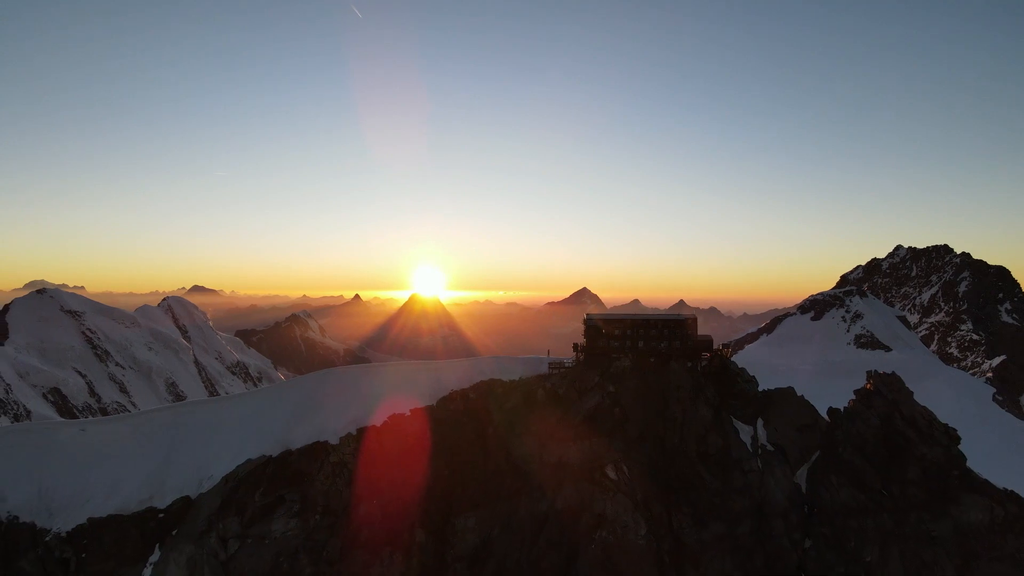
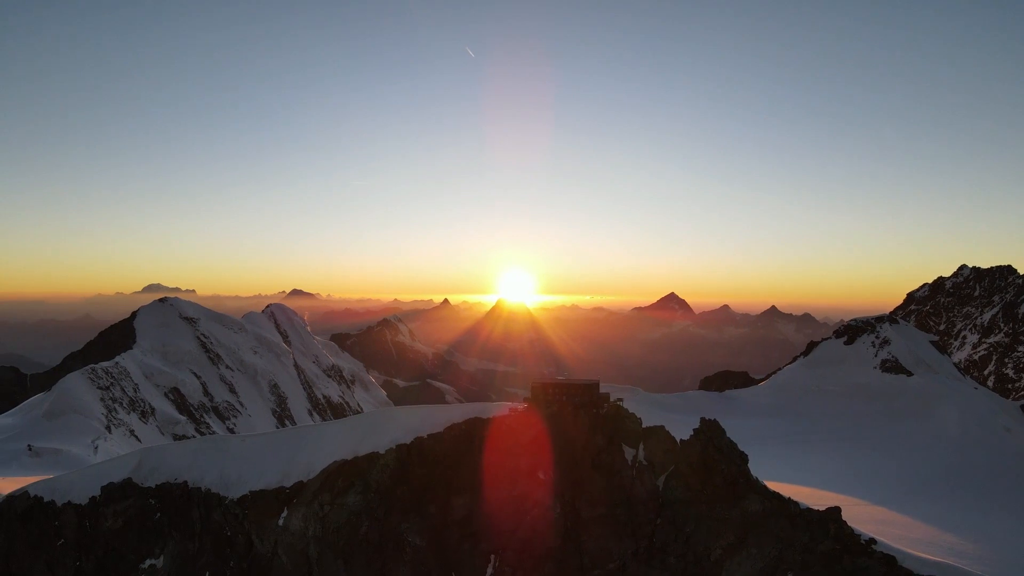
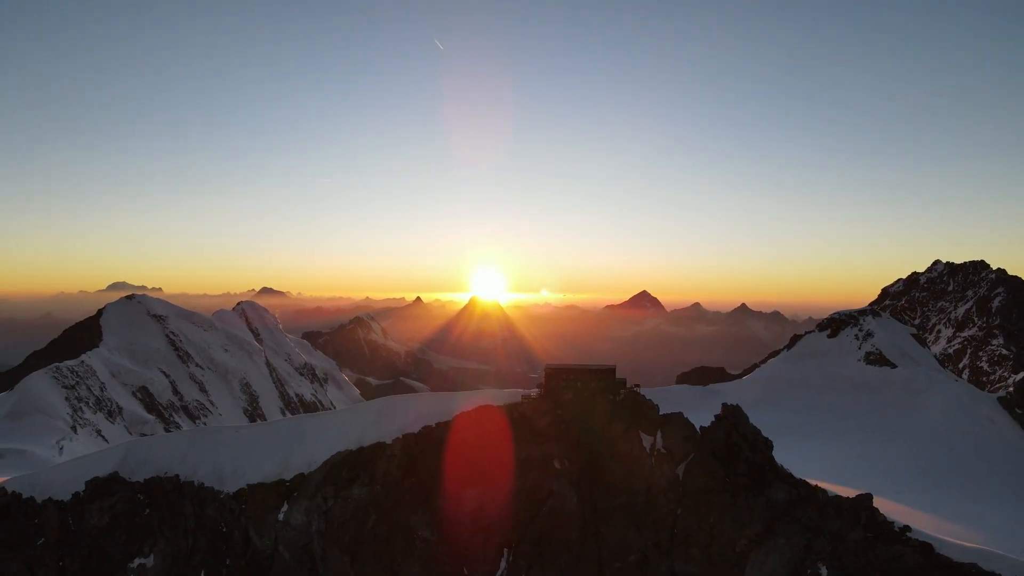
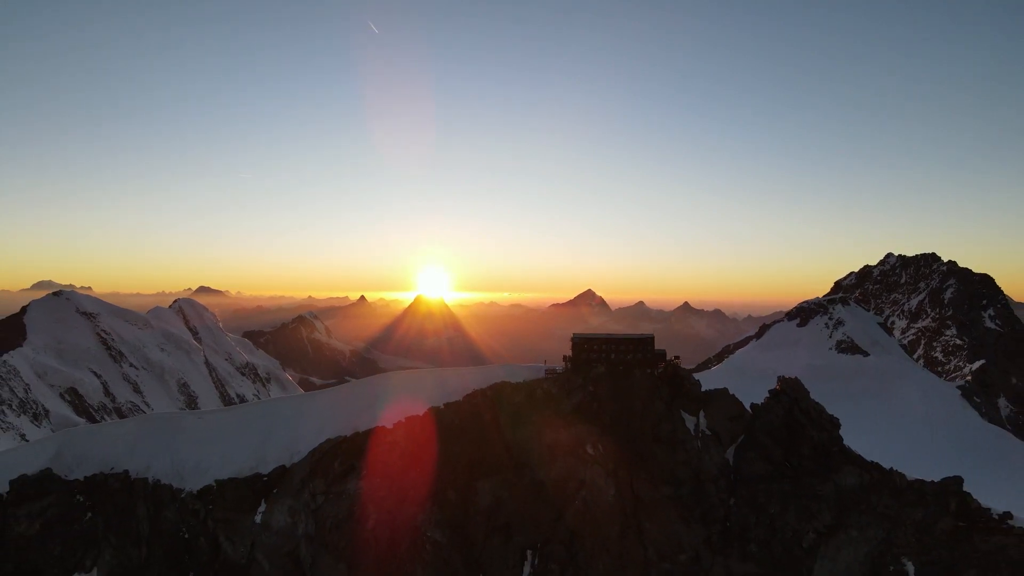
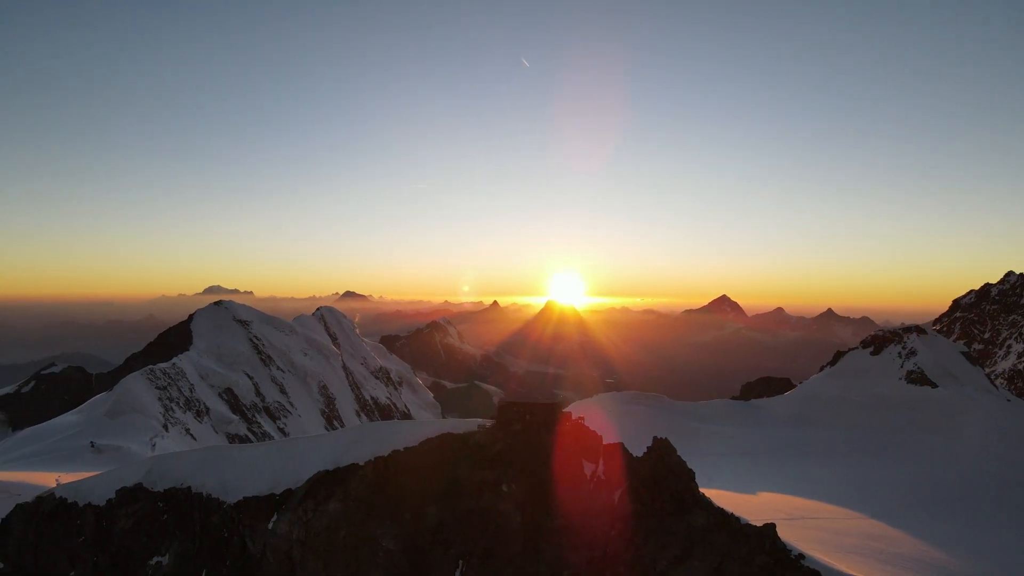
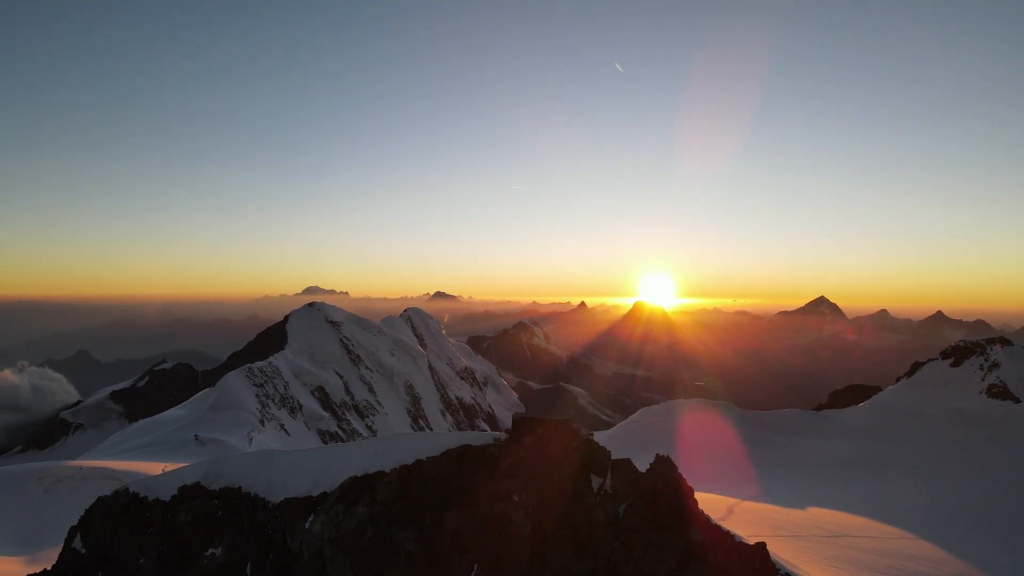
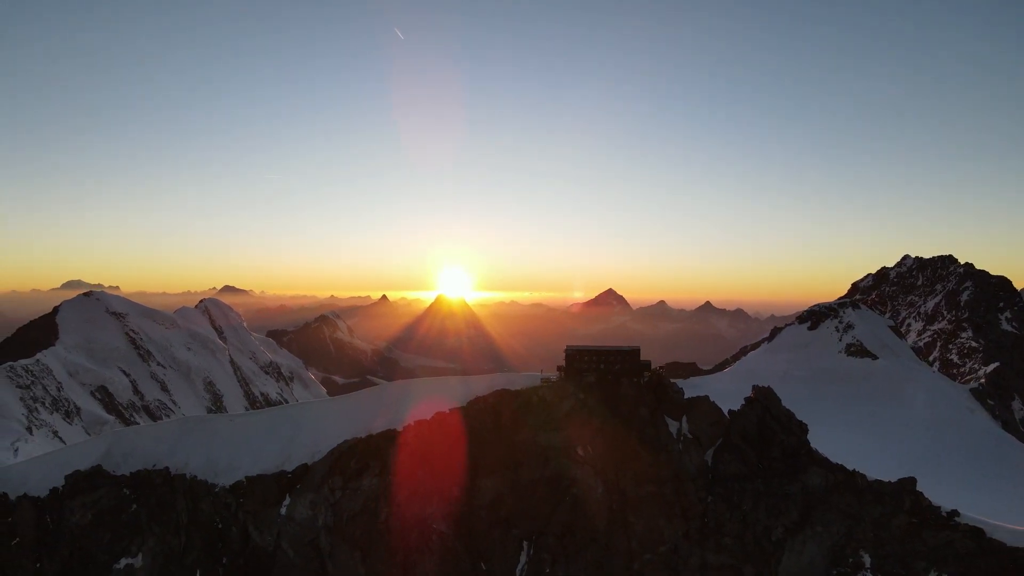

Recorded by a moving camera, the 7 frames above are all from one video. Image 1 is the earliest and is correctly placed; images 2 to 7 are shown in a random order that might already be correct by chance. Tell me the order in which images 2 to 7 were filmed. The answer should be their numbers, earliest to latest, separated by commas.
4, 7, 3, 2, 5, 6
